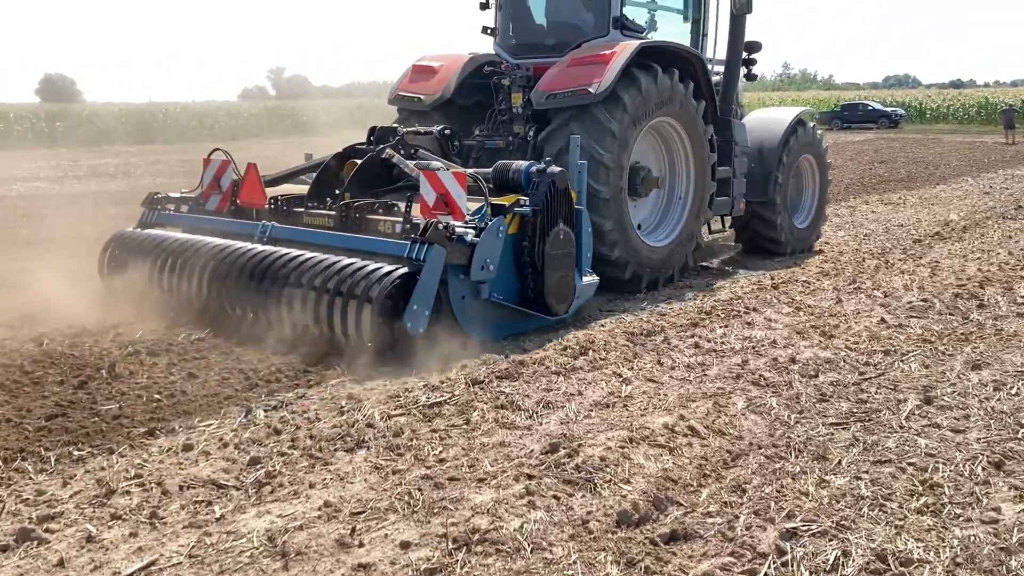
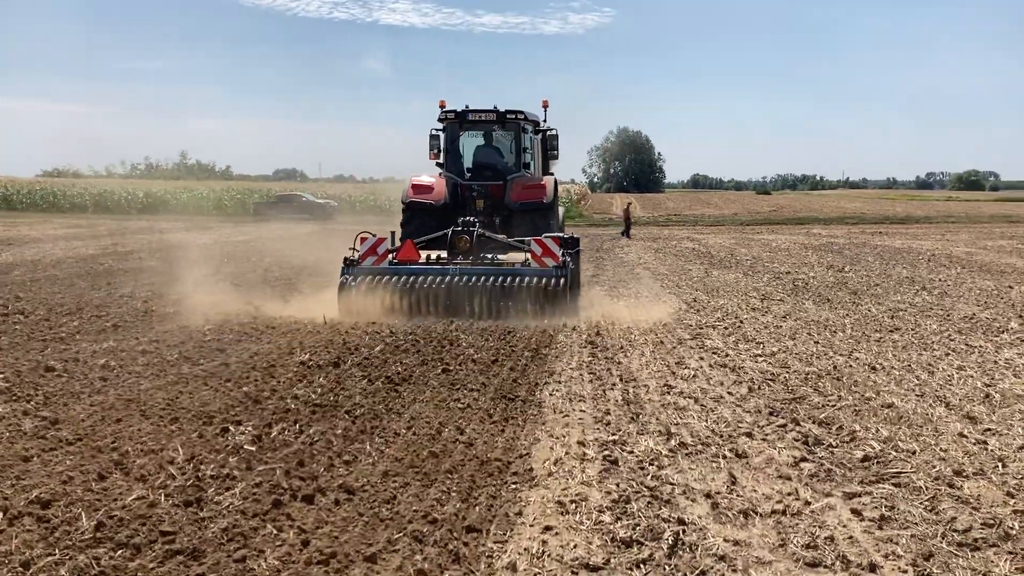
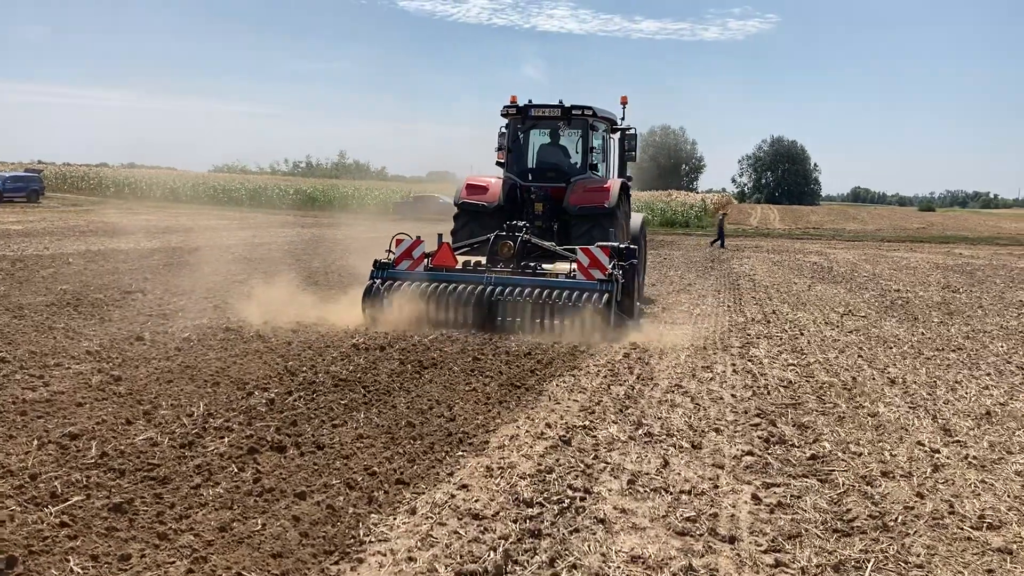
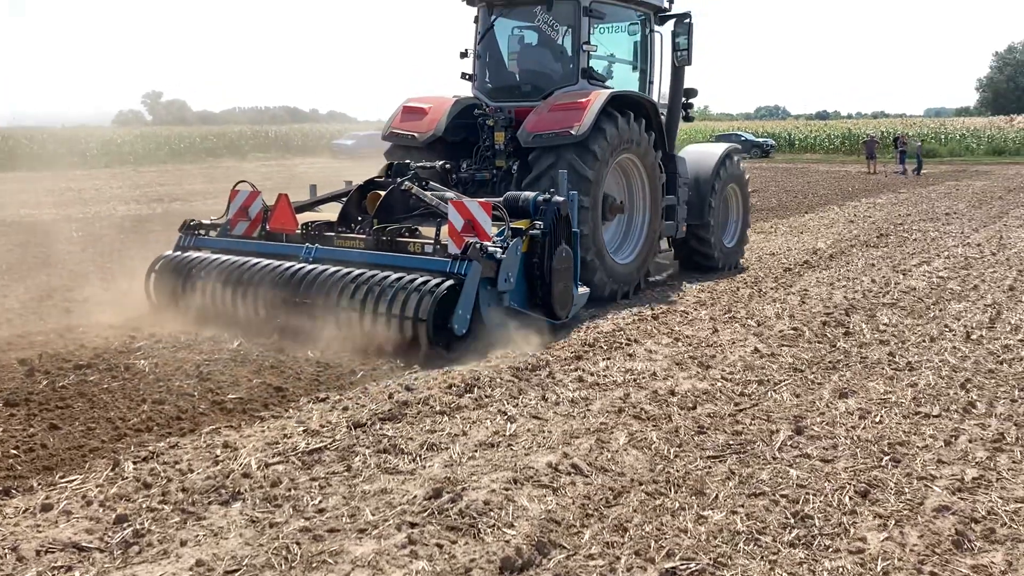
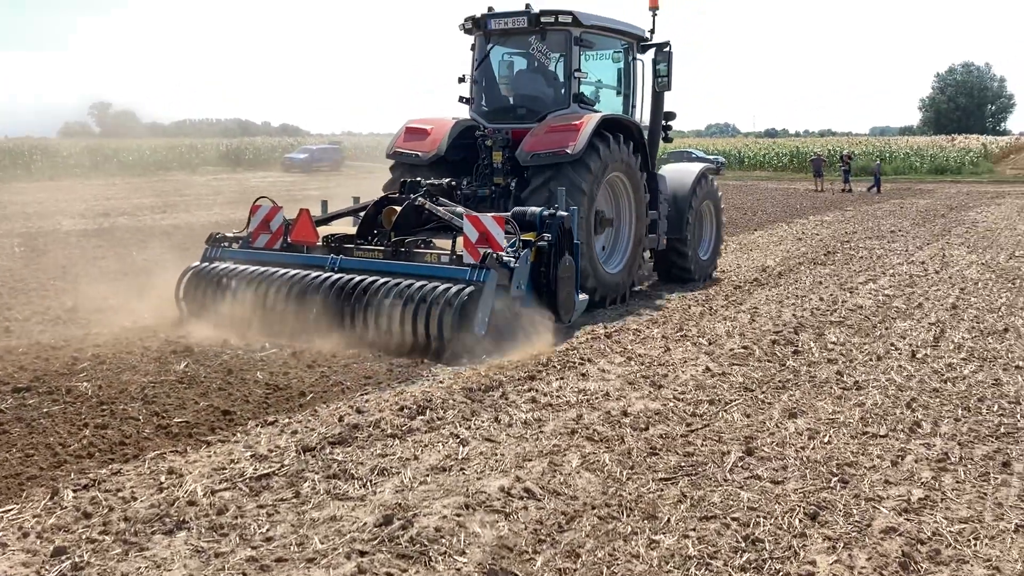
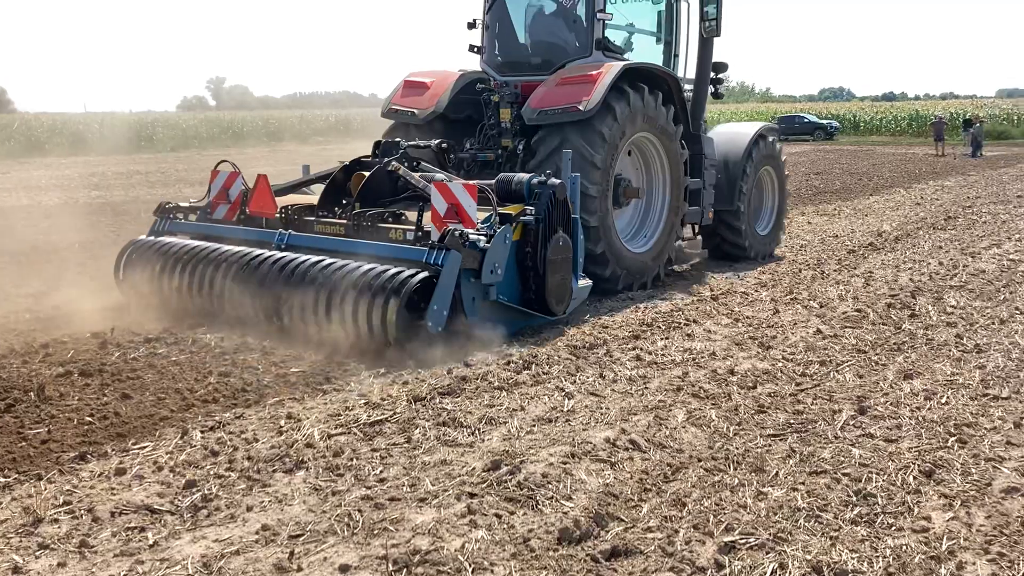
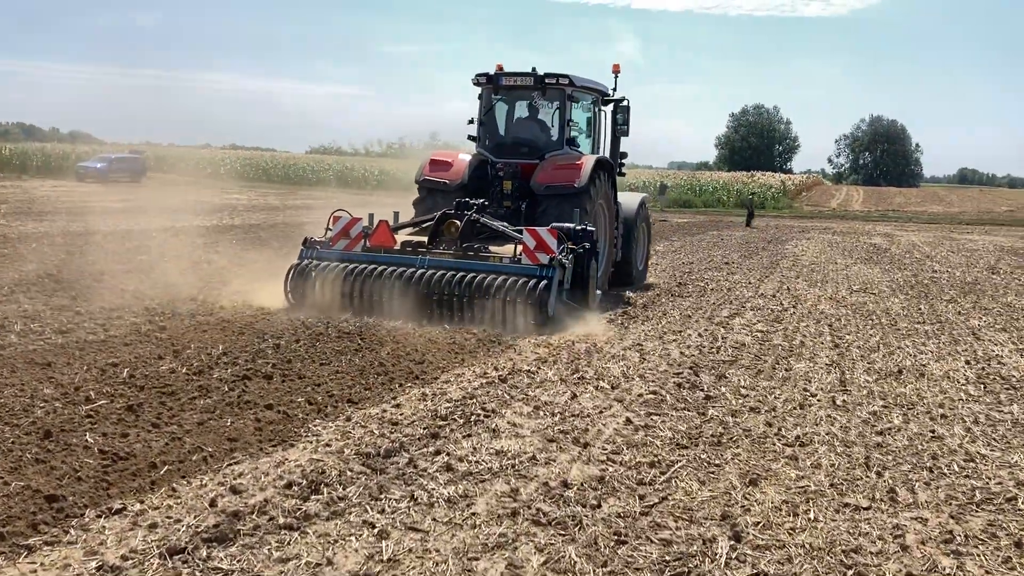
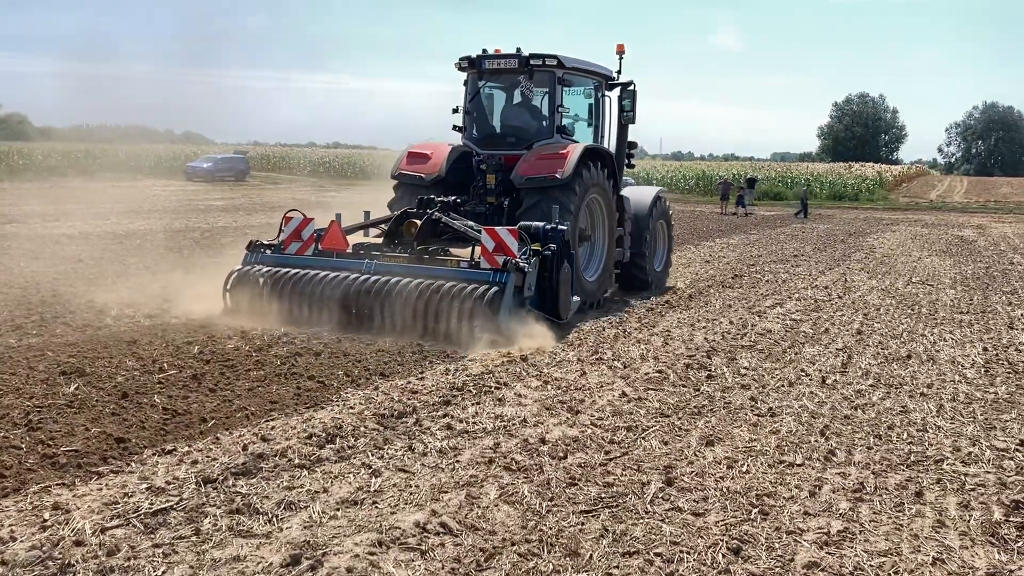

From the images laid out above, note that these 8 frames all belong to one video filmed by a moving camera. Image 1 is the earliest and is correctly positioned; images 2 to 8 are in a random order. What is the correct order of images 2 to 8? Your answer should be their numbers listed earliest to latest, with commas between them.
6, 4, 5, 8, 7, 3, 2
